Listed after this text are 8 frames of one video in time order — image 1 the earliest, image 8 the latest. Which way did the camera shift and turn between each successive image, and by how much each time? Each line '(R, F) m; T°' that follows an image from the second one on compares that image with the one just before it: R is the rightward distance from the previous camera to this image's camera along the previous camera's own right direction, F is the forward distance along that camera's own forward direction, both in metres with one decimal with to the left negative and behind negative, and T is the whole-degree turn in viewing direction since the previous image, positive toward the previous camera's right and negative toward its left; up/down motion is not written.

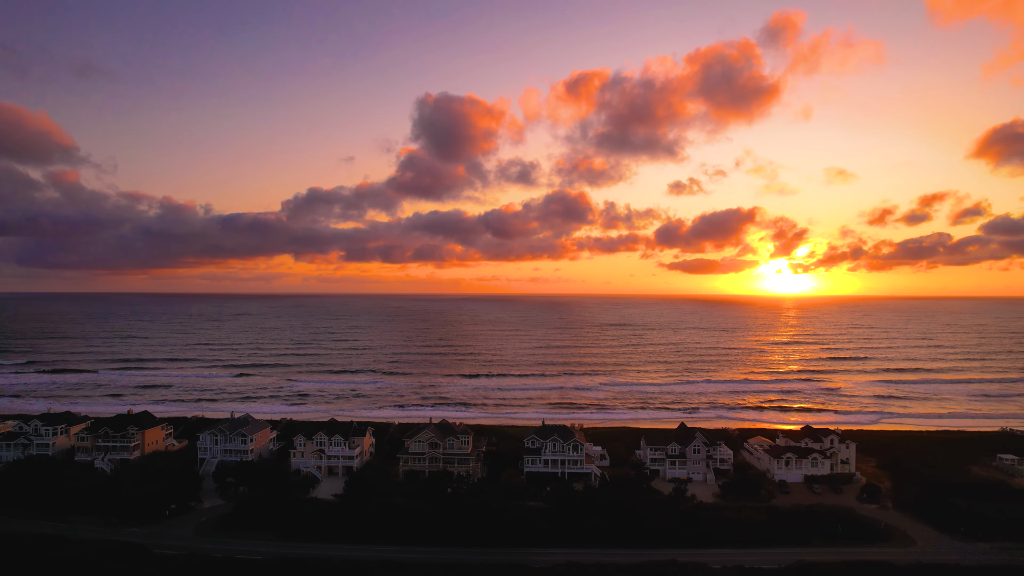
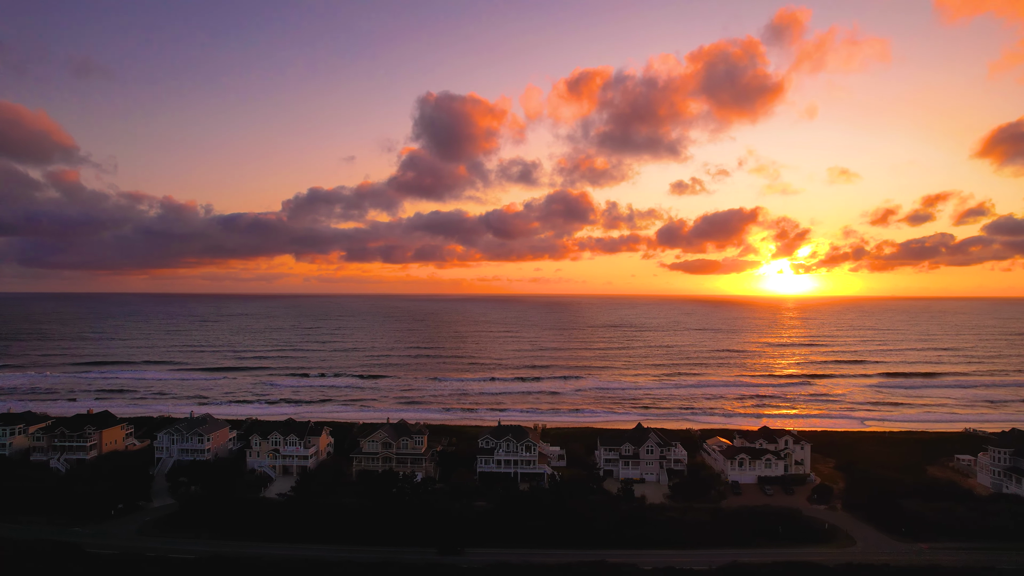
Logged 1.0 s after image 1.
(+3.5, -0.1) m; 0°
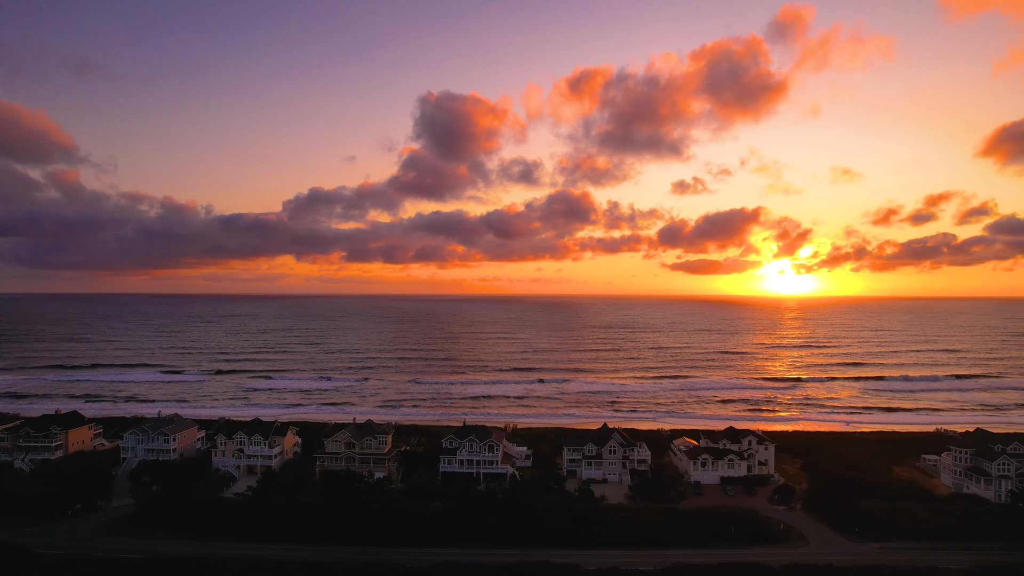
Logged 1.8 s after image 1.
(+2.8, -0.1) m; 0°
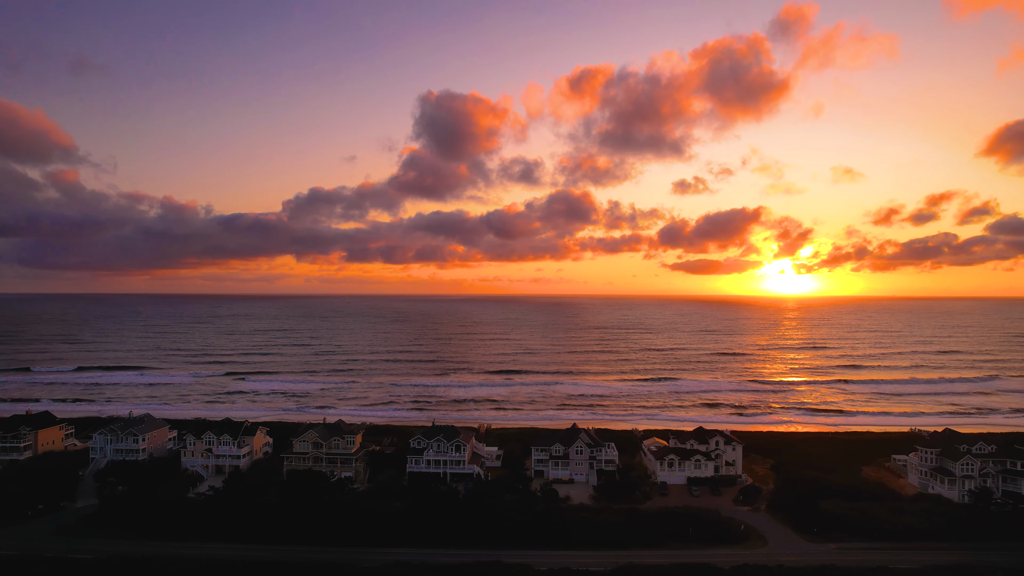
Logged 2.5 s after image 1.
(+2.5, 0.0) m; 0°
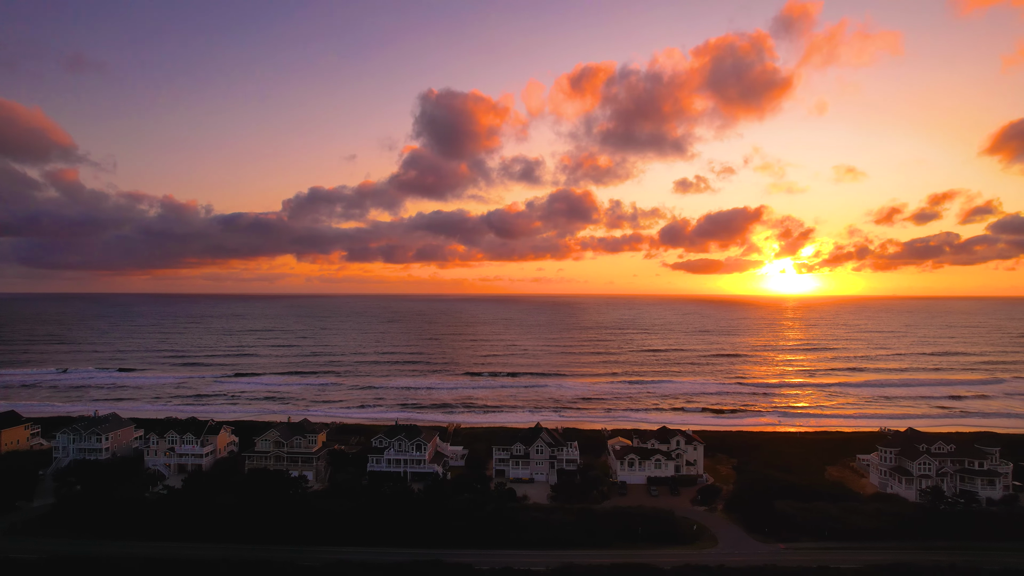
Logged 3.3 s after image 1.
(+3.0, 0.0) m; 0°
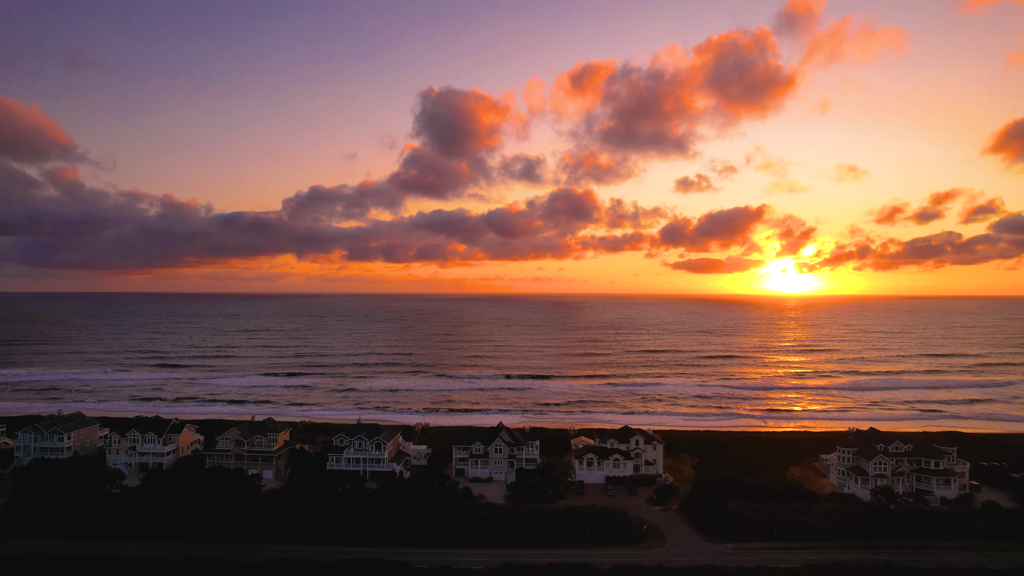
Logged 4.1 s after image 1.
(+3.1, 0.0) m; 0°
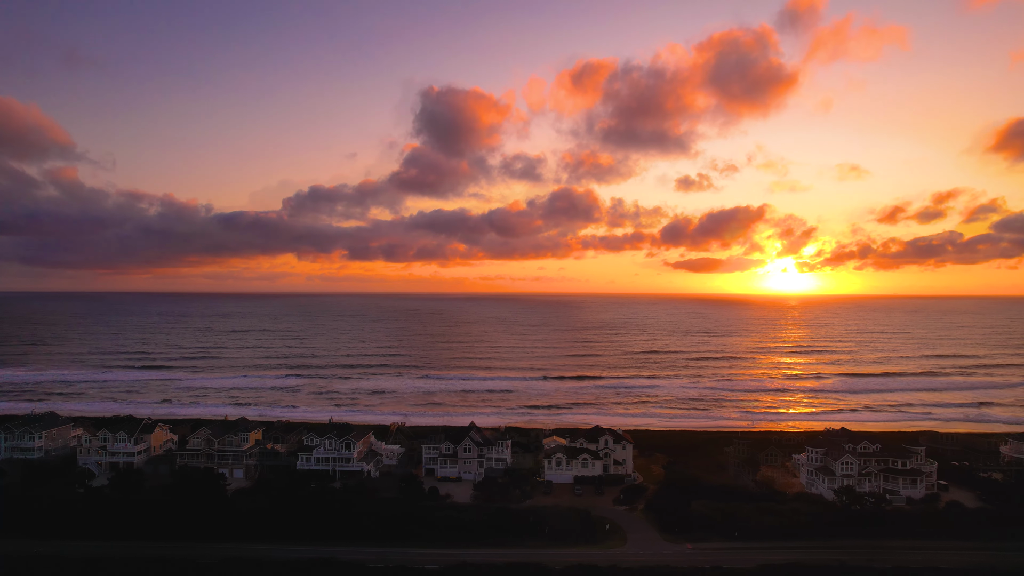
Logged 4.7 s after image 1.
(+2.3, 0.0) m; 0°
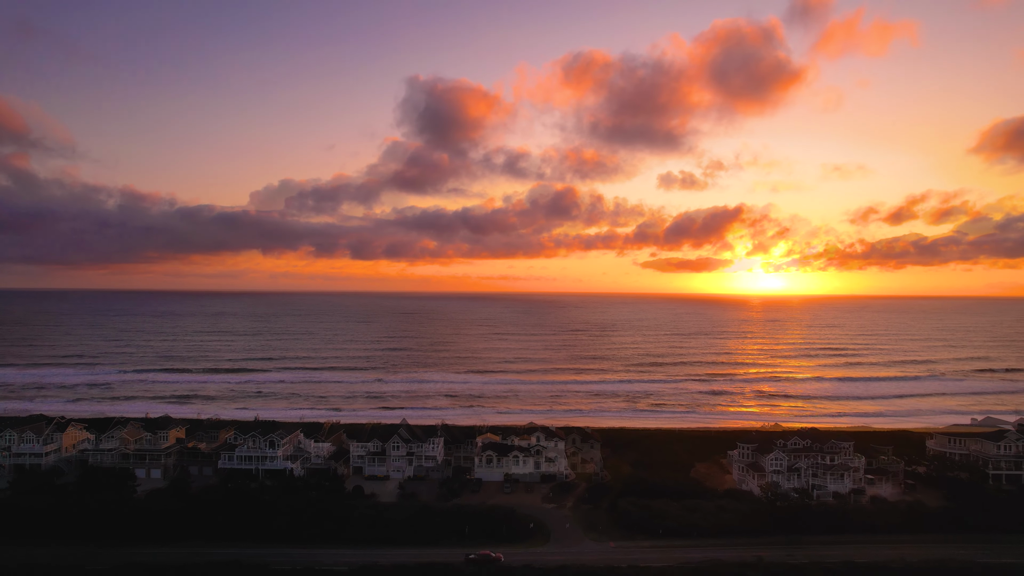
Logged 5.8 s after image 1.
(+3.6, +0.8) m; +2°
